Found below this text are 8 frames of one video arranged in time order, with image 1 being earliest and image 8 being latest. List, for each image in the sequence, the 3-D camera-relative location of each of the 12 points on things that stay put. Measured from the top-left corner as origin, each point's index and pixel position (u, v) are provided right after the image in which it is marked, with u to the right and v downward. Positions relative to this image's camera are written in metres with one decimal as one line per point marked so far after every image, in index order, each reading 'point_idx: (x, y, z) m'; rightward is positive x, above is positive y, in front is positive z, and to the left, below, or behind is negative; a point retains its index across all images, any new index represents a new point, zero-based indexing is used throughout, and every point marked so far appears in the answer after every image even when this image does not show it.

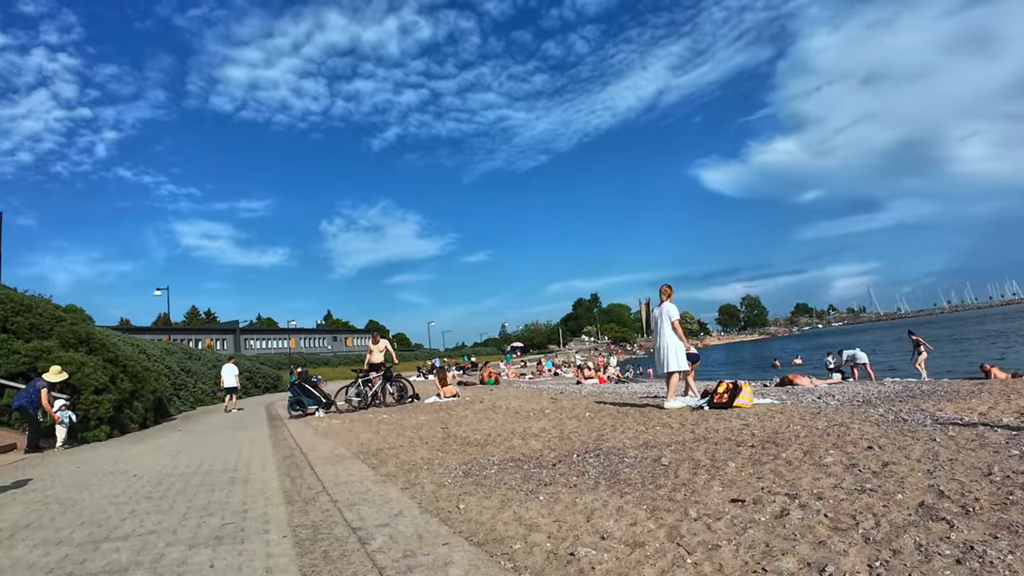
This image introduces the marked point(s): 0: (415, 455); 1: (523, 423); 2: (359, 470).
0: (-1.4, -2.5, +9.3) m
1: (+0.2, -2.6, +12.0) m
2: (-2.0, -2.4, +8.2) m
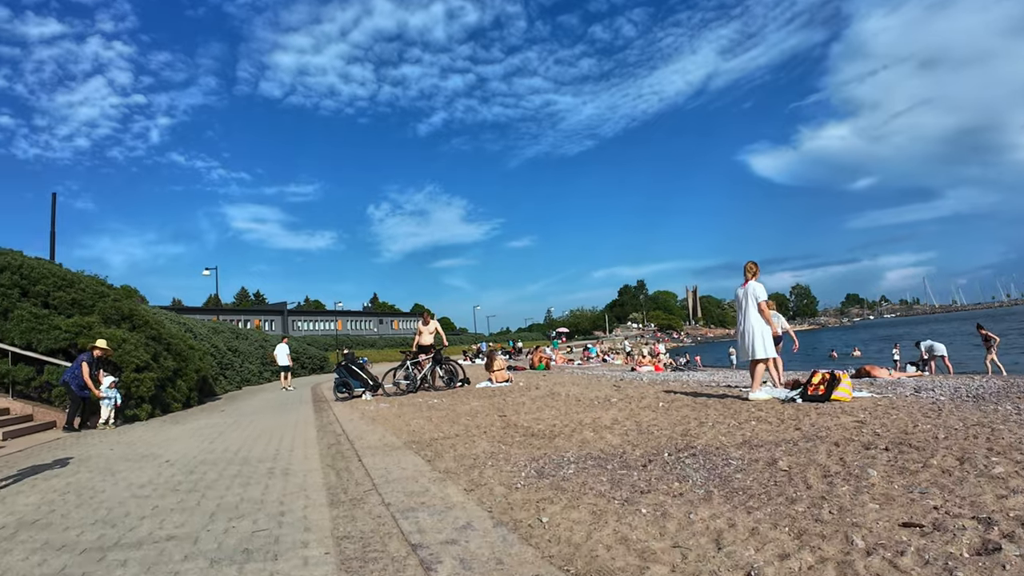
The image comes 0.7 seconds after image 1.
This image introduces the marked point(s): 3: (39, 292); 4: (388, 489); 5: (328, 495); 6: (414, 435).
0: (-0.5, -2.1, +8.2) m
1: (+1.3, -2.1, +10.8) m
2: (-1.1, -2.0, +7.2) m
3: (-11.8, -0.1, +15.5) m
4: (-1.2, -1.9, +5.9) m
5: (-1.7, -2.0, +6.0) m
6: (-1.5, -2.2, +9.5) m
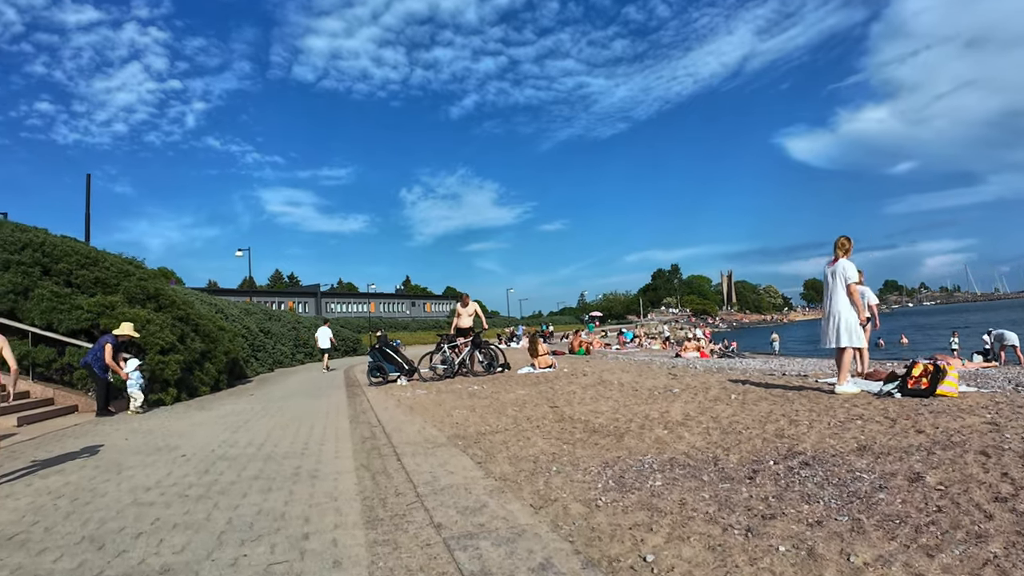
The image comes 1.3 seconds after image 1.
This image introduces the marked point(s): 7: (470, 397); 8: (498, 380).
0: (+0.2, -1.8, +7.1) m
1: (+2.2, -1.8, +9.6) m
2: (-0.5, -1.7, +6.1) m
3: (-10.7, +0.4, +14.9) m
4: (-0.6, -1.6, +4.8) m
5: (-1.2, -1.7, +4.9) m
6: (-0.7, -1.9, +8.4) m
7: (-0.8, -2.1, +11.9) m
8: (-0.3, -2.2, +14.6) m
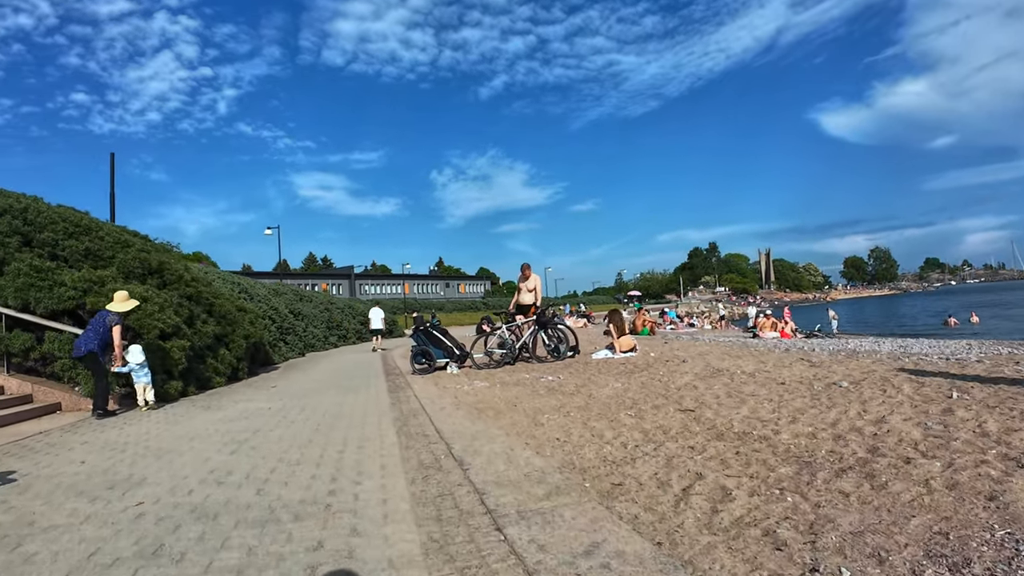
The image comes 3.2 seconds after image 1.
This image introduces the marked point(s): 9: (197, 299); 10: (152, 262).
0: (+1.3, -1.3, +4.1) m
1: (+3.4, -1.2, +6.4) m
2: (+0.6, -1.3, +3.1) m
3: (-9.2, +0.9, +12.3) m
4: (+0.4, -1.3, +1.9) m
5: (-0.1, -1.3, +2.0) m
6: (+0.5, -1.4, +5.4) m
7: (+0.6, -1.5, +9.0) m
8: (+1.2, -1.5, +11.7) m
9: (-7.2, -0.3, +14.3) m
10: (-7.7, +0.5, +13.4) m
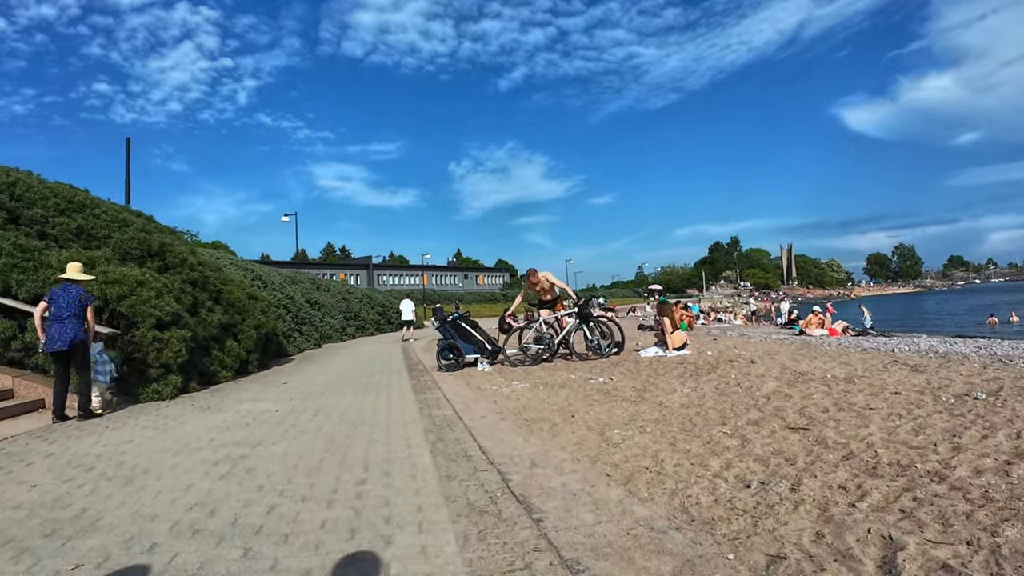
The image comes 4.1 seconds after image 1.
0: (+1.8, -1.2, +2.6) m
1: (+4.0, -1.1, +4.9) m
2: (+1.0, -1.2, +1.6) m
3: (-8.5, +1.3, +11.1) m
4: (+0.9, -1.2, +0.4) m
5: (+0.3, -1.2, +0.5) m
6: (+1.0, -1.3, +4.0) m
7: (+1.2, -1.3, +7.5) m
8: (+1.9, -1.3, +10.2) m
9: (-6.4, +0.1, +13.1) m
10: (-7.0, +0.9, +12.1) m
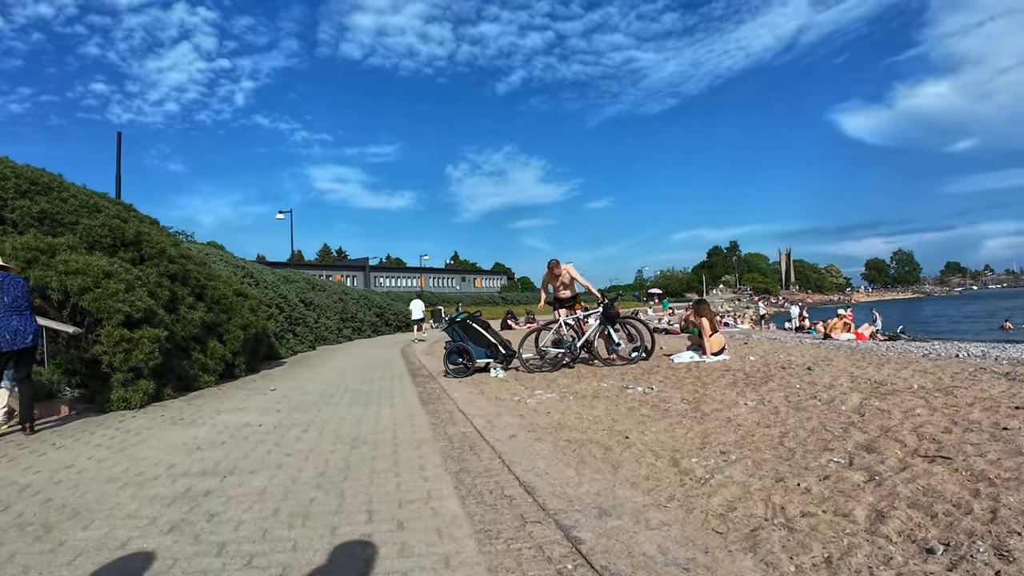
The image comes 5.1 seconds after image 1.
0: (+2.2, -1.1, +1.3) m
1: (+4.3, -1.1, +3.6) m
2: (+1.4, -1.1, +0.3) m
3: (-8.2, +1.4, +9.8) m
4: (+1.2, -1.1, -0.9) m
5: (+0.7, -1.1, -0.8) m
6: (+1.3, -1.2, +2.7) m
7: (+1.5, -1.3, +6.2) m
8: (+2.2, -1.2, +8.9) m
9: (-6.1, +0.2, +11.7) m
10: (-6.6, +1.0, +10.8) m
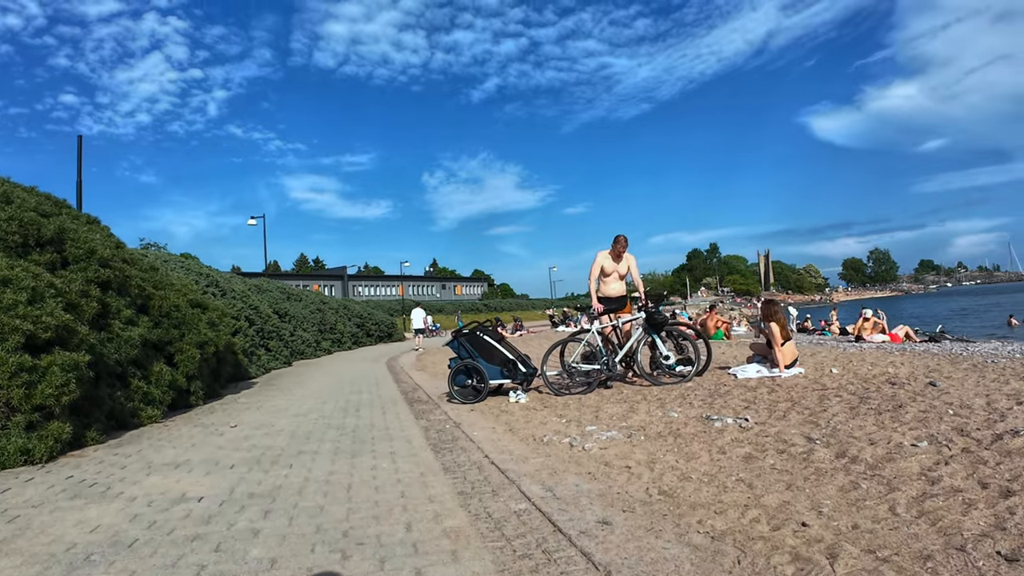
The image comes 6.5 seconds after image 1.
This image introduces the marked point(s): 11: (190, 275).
0: (+2.8, -1.0, -0.8) m
1: (+4.9, -0.9, +1.6) m
2: (+2.1, -1.0, -1.8) m
3: (-7.9, +1.2, +7.4) m
4: (+1.9, -0.9, -3.0) m
5: (+1.4, -1.0, -2.9) m
6: (+1.9, -1.1, +0.6) m
7: (+2.0, -1.2, +4.1) m
8: (+2.6, -1.2, +6.8) m
9: (-5.9, 0.0, +9.4) m
10: (-6.4, +0.8, +8.5) m
11: (-8.4, +0.4, +16.4) m
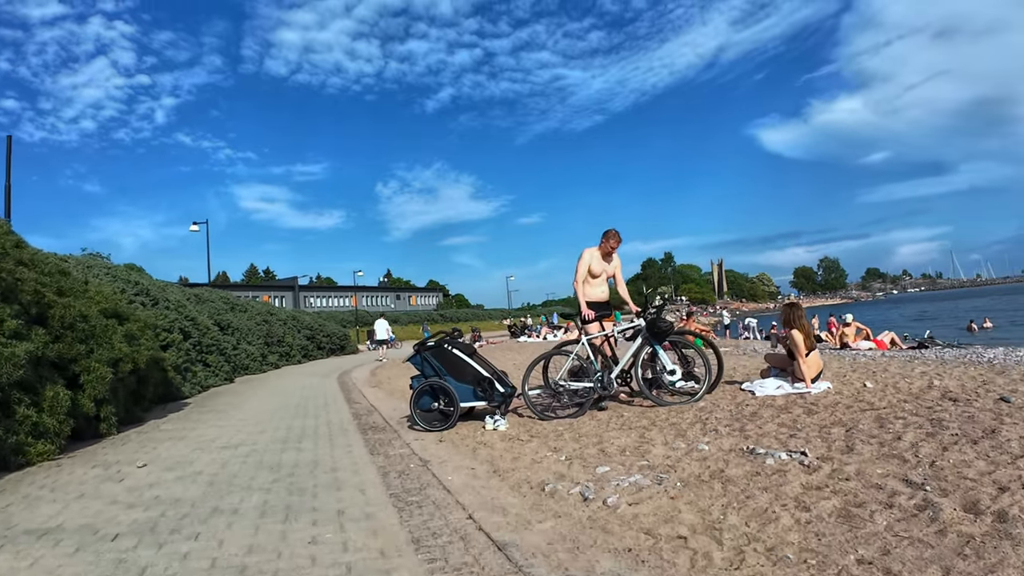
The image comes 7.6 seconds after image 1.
0: (+3.2, -0.8, -2.0) m
1: (+5.1, -0.8, +0.5) m
2: (+2.5, -0.8, -3.0) m
3: (-8.0, +1.2, +5.4) m
4: (+2.5, -0.8, -4.3) m
5: (+1.9, -0.8, -4.2) m
6: (+2.2, -1.0, -0.7) m
7: (+2.0, -1.1, +2.8) m
8: (+2.4, -1.2, +5.5) m
9: (-6.2, -0.1, +7.6) m
10: (-6.6, +0.7, +6.6) m
11: (-9.2, +0.2, +14.4) m
